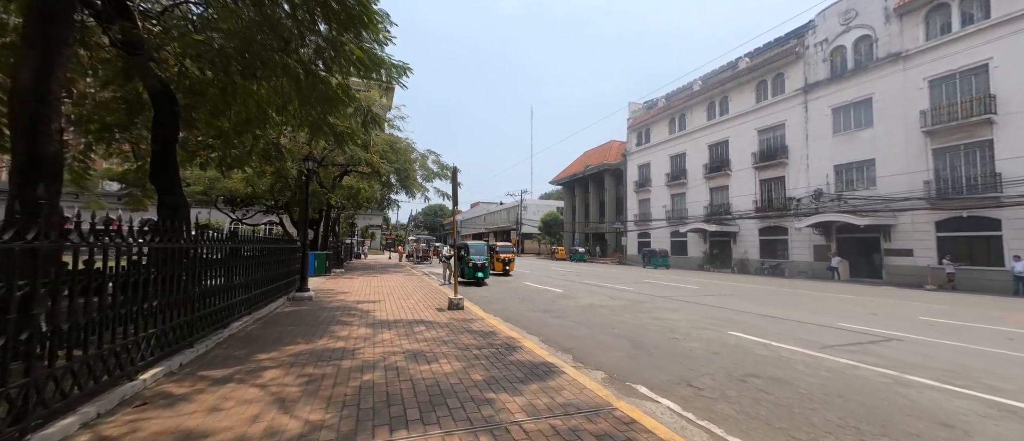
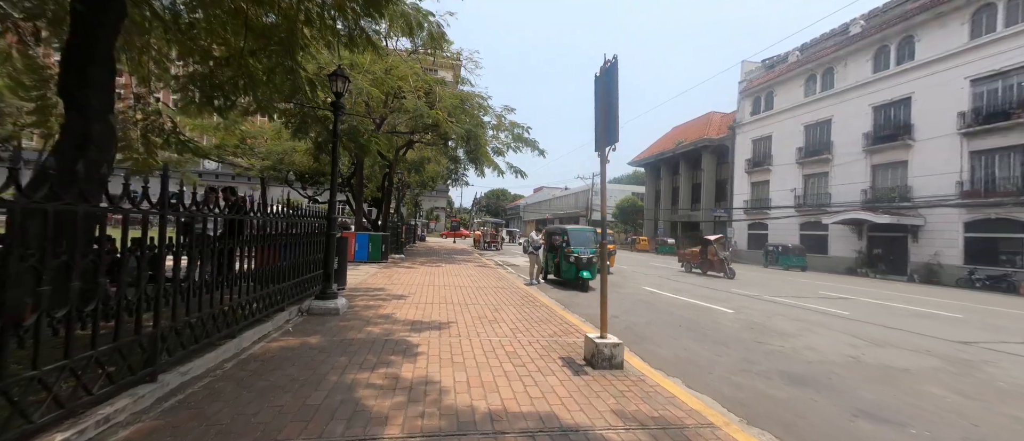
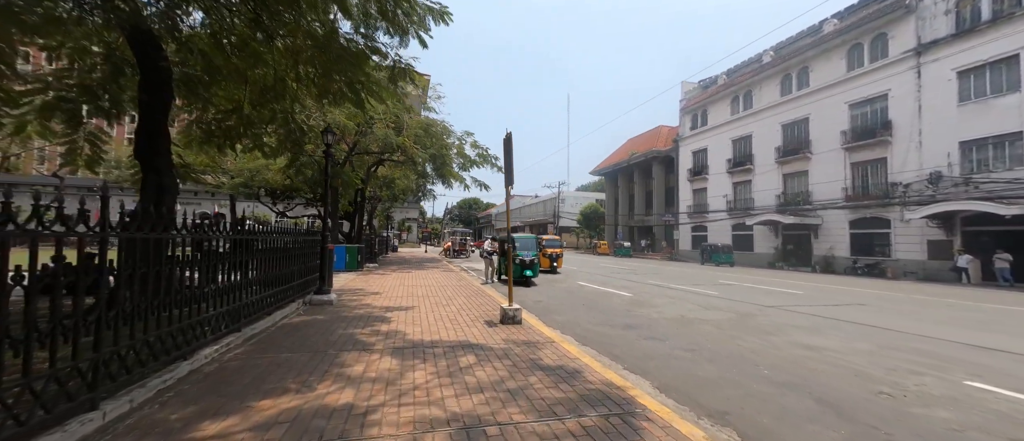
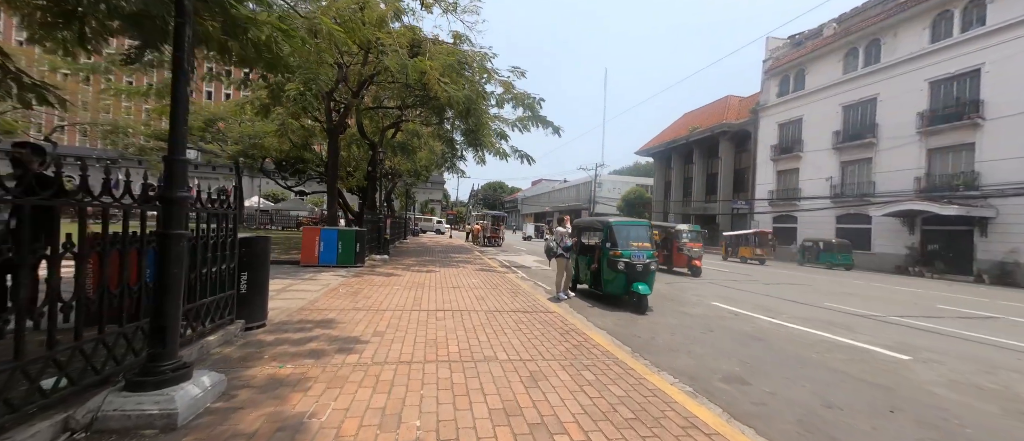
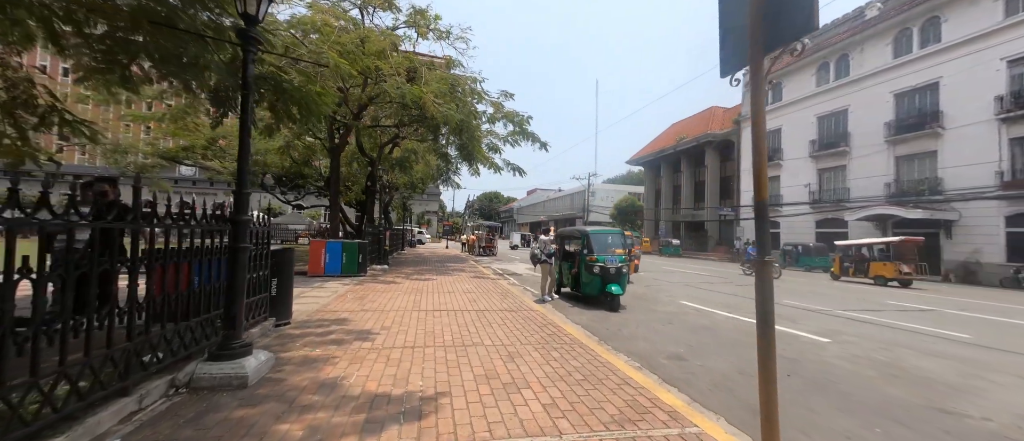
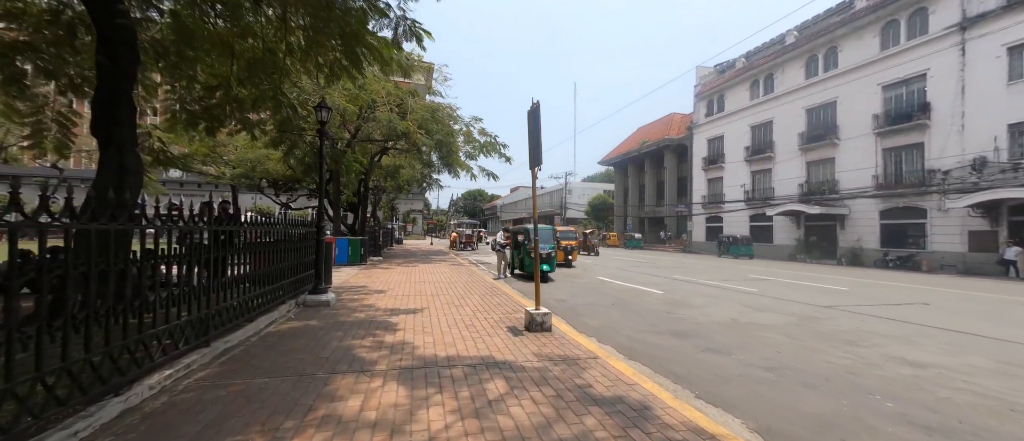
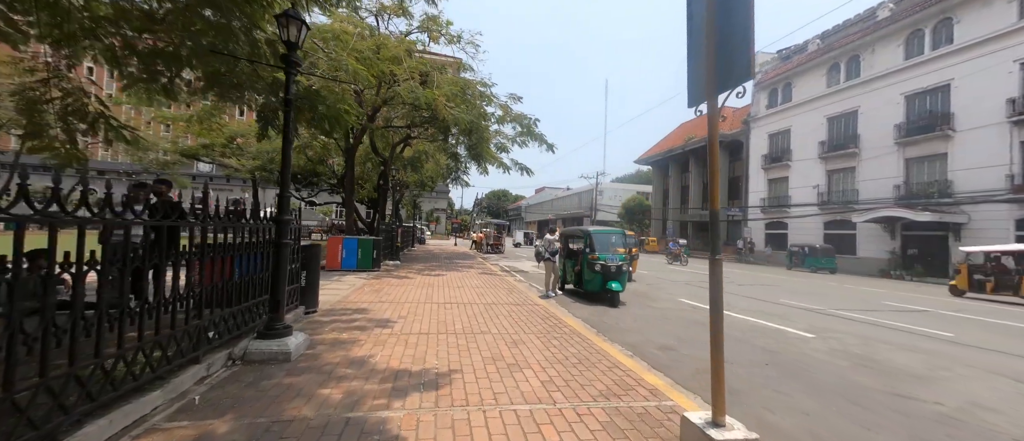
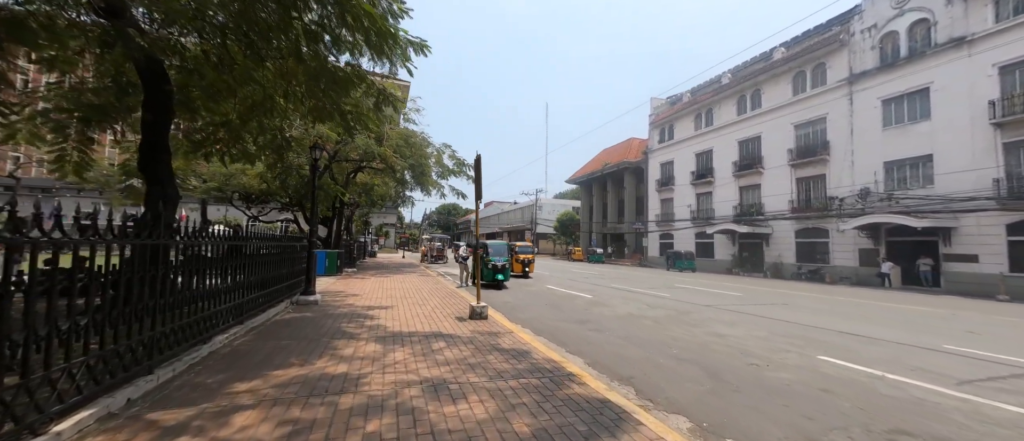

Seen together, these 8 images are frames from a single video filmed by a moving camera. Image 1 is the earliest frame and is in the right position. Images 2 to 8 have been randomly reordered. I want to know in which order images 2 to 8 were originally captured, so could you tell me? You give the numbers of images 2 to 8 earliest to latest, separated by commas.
8, 3, 6, 2, 7, 5, 4
